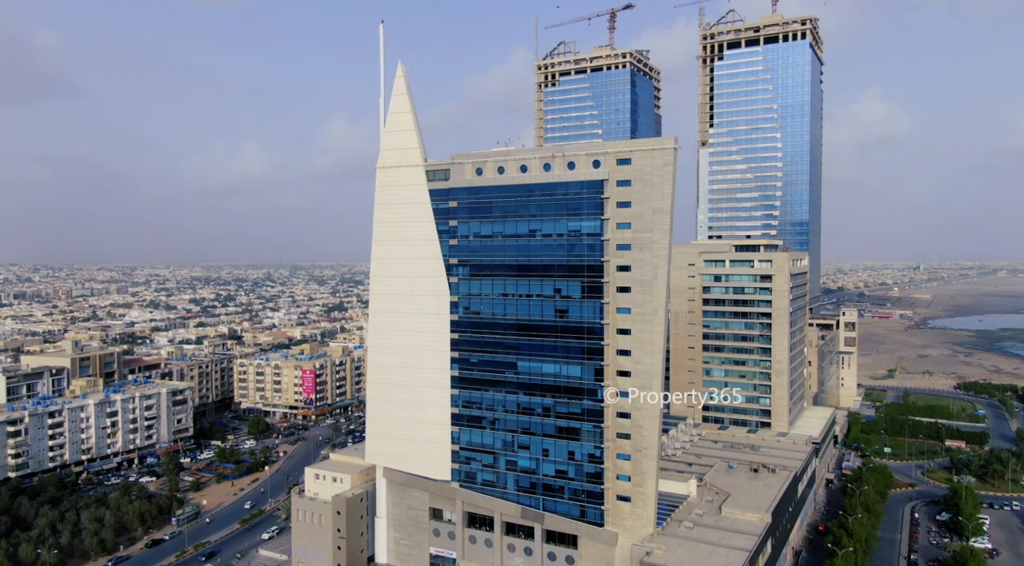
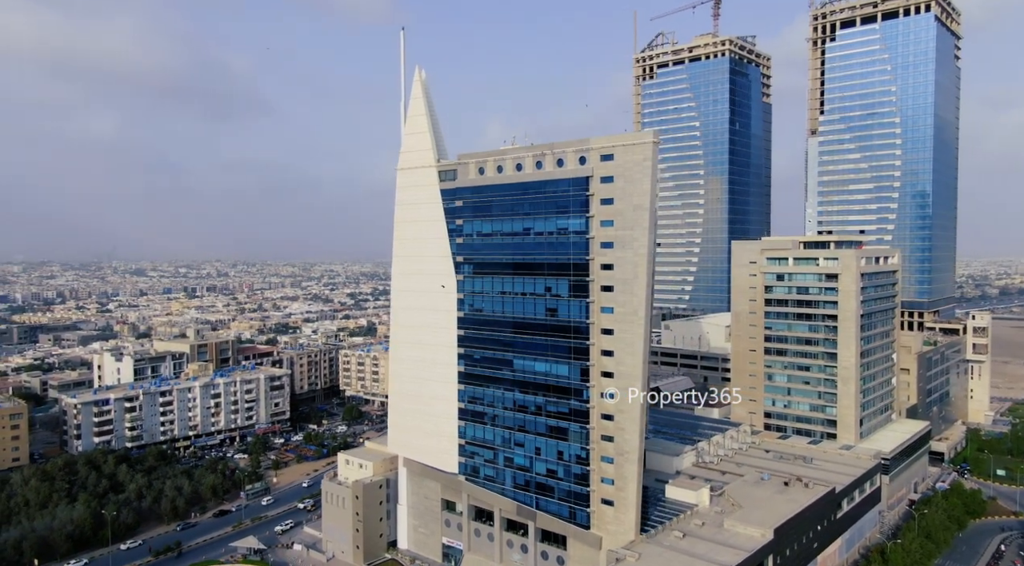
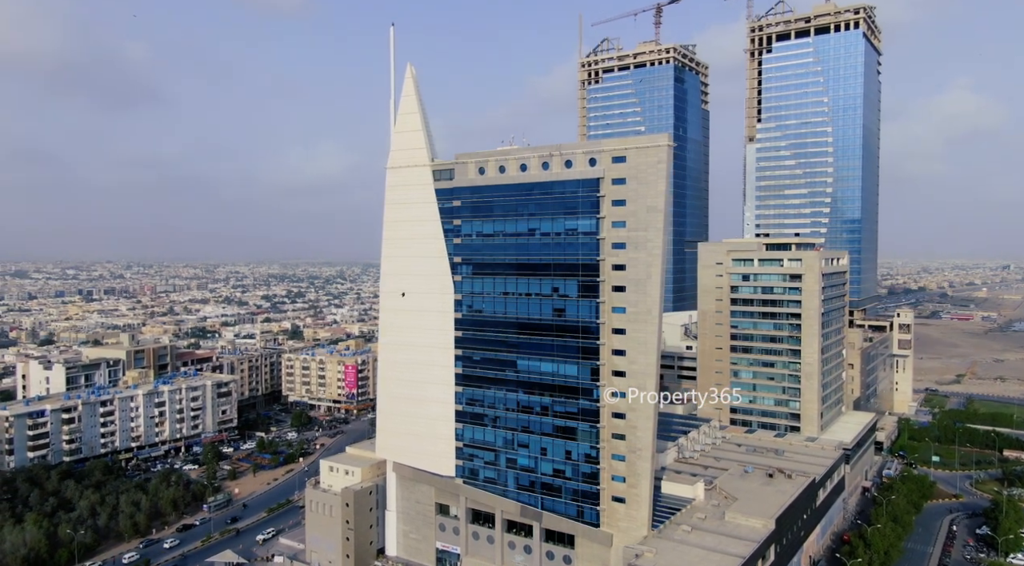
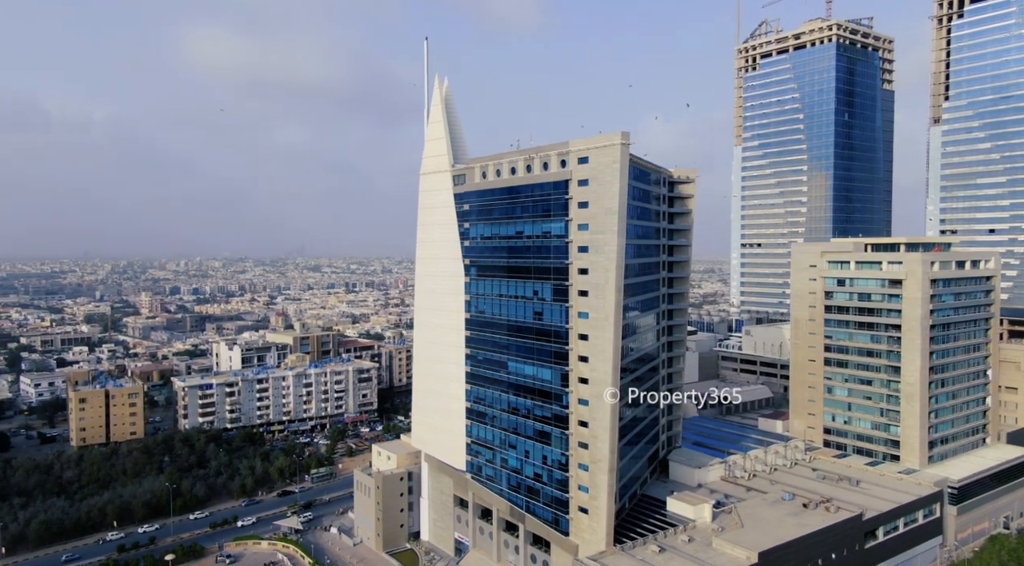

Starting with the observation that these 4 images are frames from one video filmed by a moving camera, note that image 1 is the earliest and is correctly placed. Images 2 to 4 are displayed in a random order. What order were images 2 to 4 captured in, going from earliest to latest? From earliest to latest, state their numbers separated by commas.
3, 2, 4
